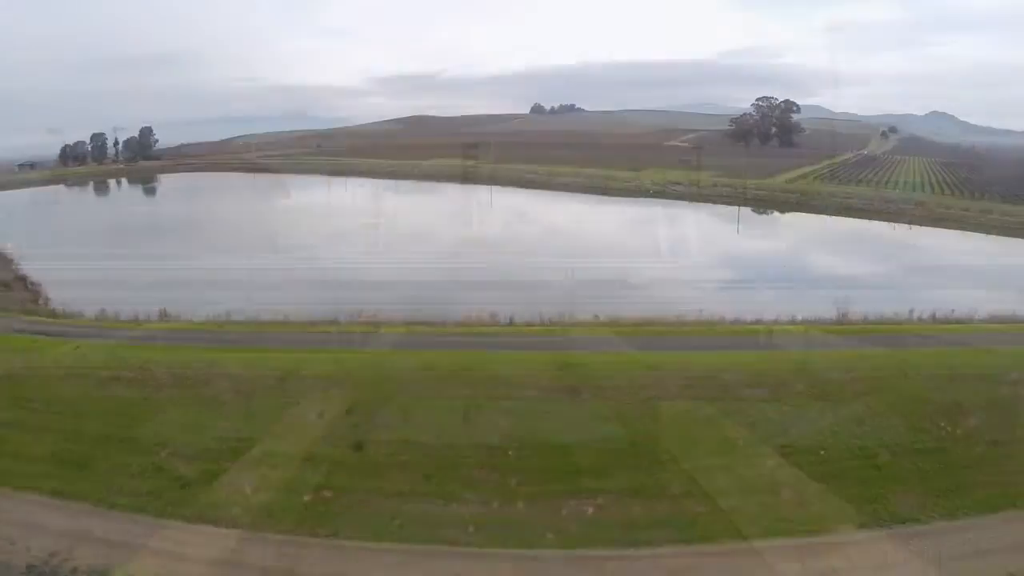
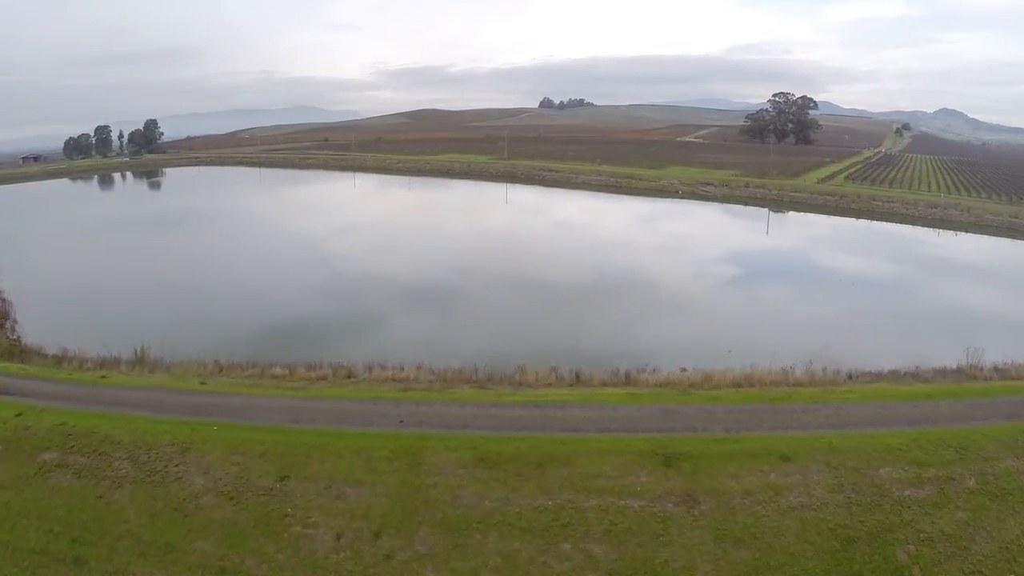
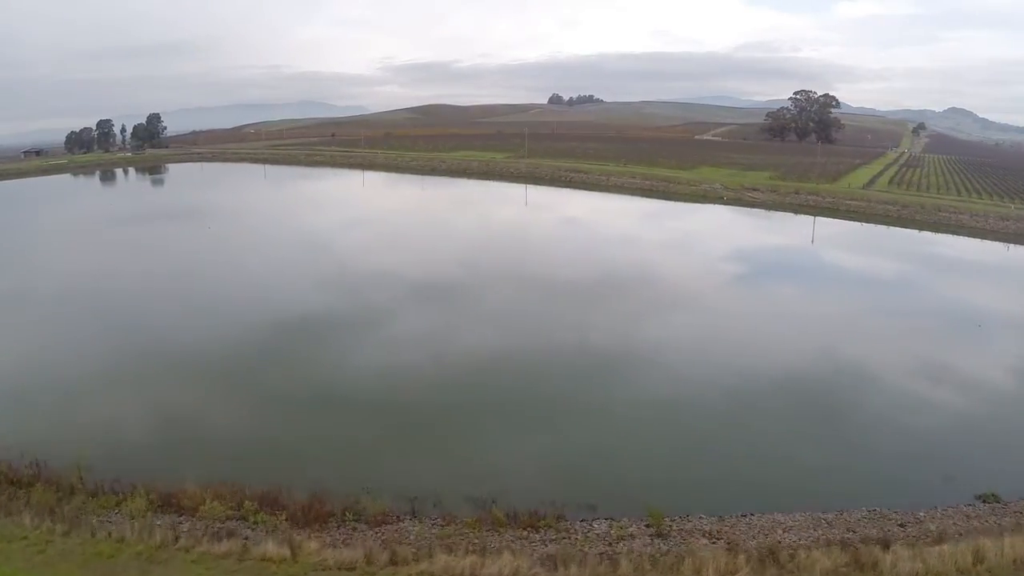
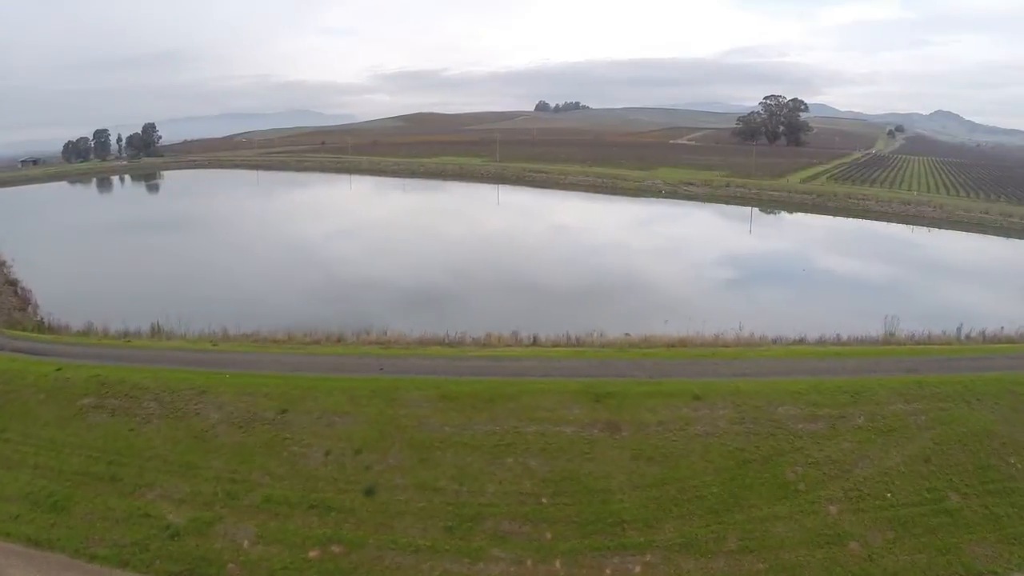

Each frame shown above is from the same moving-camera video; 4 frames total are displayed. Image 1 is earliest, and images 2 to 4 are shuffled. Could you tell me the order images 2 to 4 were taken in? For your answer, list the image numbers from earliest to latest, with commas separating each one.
4, 2, 3
